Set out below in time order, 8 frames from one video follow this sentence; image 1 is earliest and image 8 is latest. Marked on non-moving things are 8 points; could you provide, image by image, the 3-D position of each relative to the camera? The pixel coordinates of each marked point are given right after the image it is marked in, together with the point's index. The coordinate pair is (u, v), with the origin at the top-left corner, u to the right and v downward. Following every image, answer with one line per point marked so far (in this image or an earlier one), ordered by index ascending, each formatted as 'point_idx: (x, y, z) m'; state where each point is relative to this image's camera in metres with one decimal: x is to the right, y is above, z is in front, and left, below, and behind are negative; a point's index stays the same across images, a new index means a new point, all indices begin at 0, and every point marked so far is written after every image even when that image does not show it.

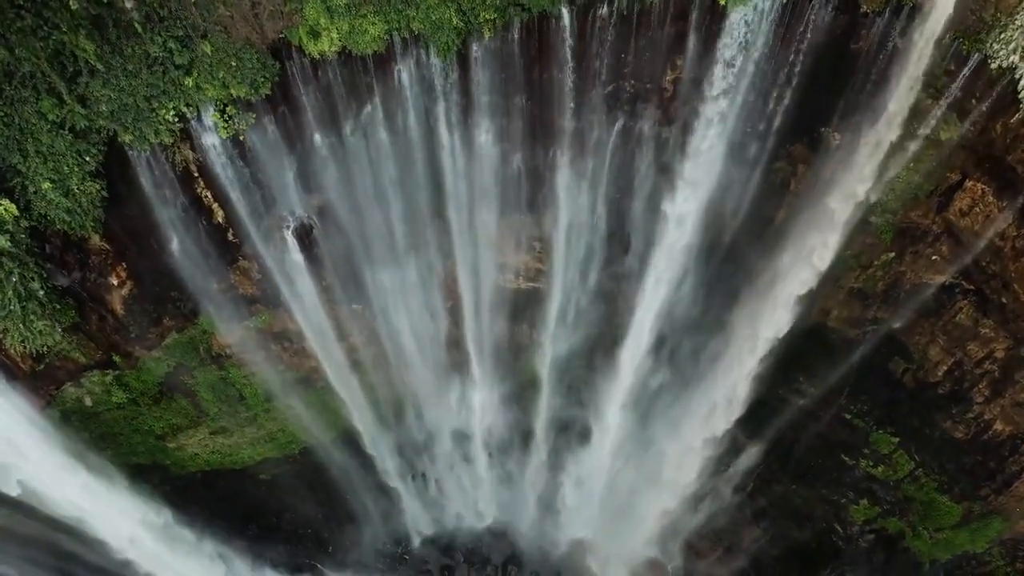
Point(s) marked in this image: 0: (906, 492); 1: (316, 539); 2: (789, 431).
0: (+6.1, -3.2, +11.0) m
1: (-3.5, -4.6, +12.9) m
2: (+4.5, -2.3, +11.5) m
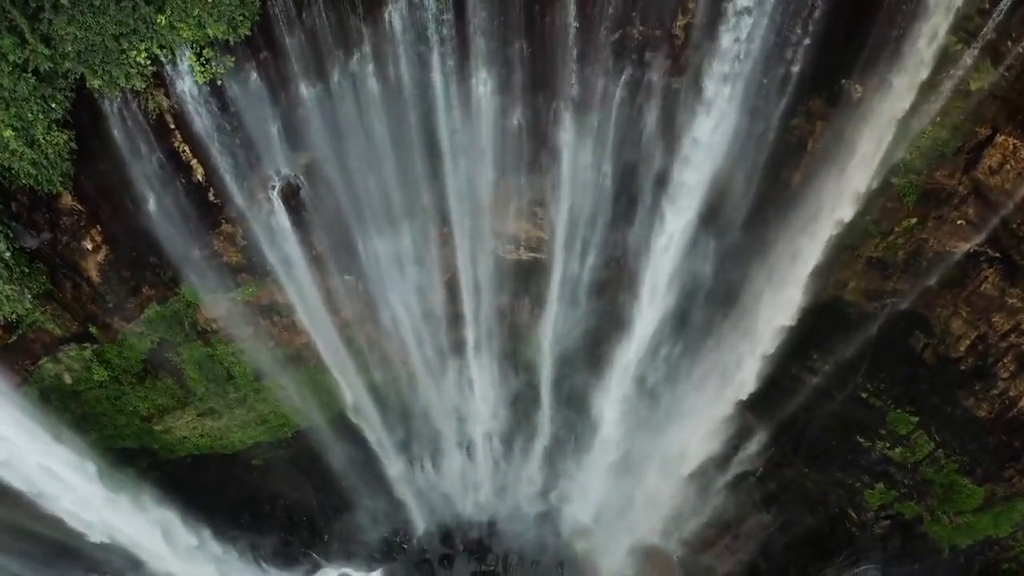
0: (+6.1, -2.8, +10.5) m
1: (-3.5, -4.2, +12.4) m
2: (+4.5, -1.9, +11.0) m
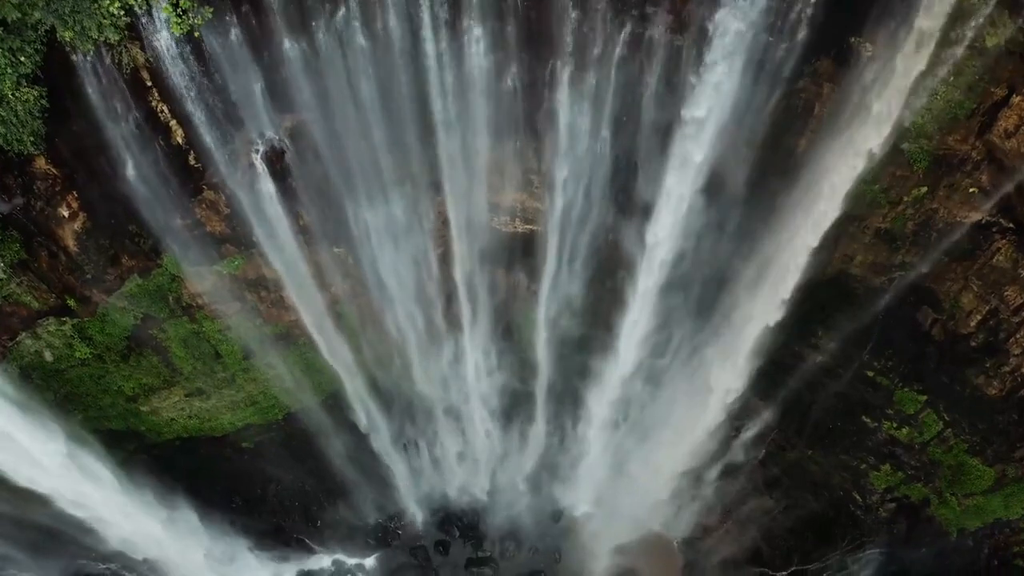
0: (+6.1, -2.4, +10.2) m
1: (-3.6, -3.9, +12.1) m
2: (+4.5, -1.6, +10.7) m
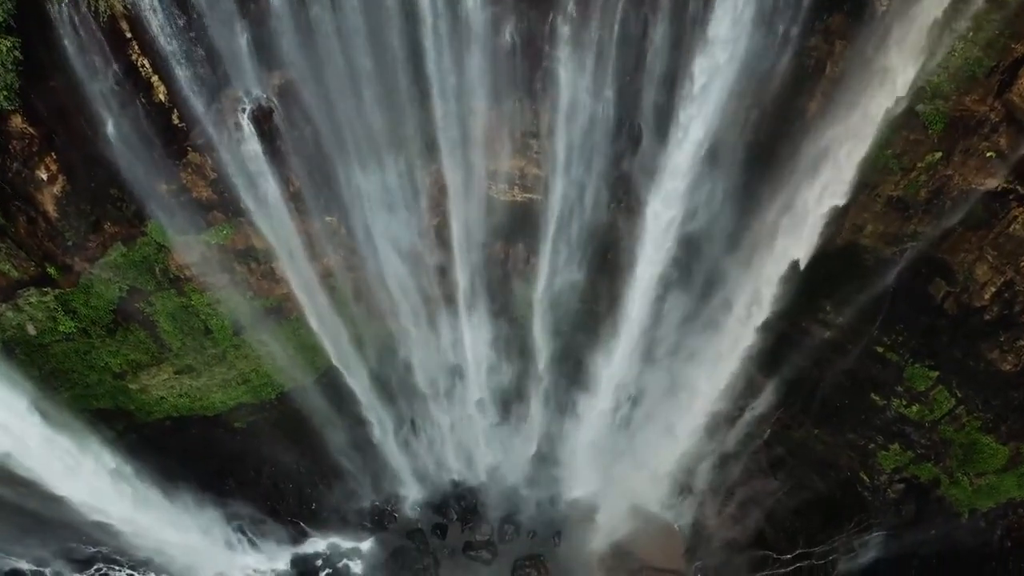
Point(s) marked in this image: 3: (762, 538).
0: (+6.1, -2.1, +9.9) m
1: (-3.6, -3.5, +11.8) m
2: (+4.5, -1.2, +10.4) m
3: (+4.1, -4.1, +11.7) m
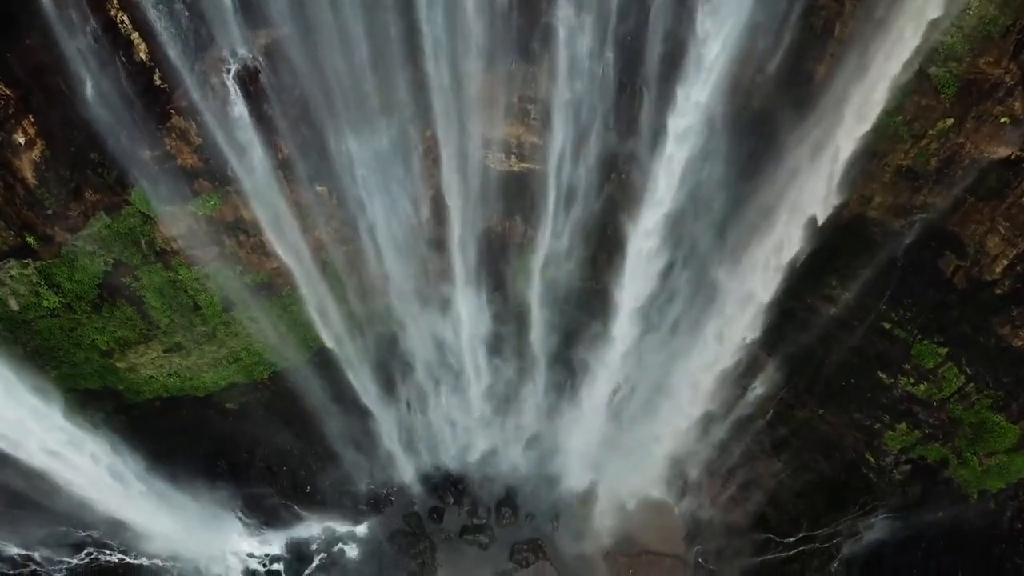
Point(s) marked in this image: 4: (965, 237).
0: (+6.0, -1.7, +9.6) m
1: (-3.6, -3.1, +11.6) m
2: (+4.4, -0.8, +10.1) m
3: (+4.1, -3.8, +11.5) m
4: (+5.5, +0.6, +8.5) m
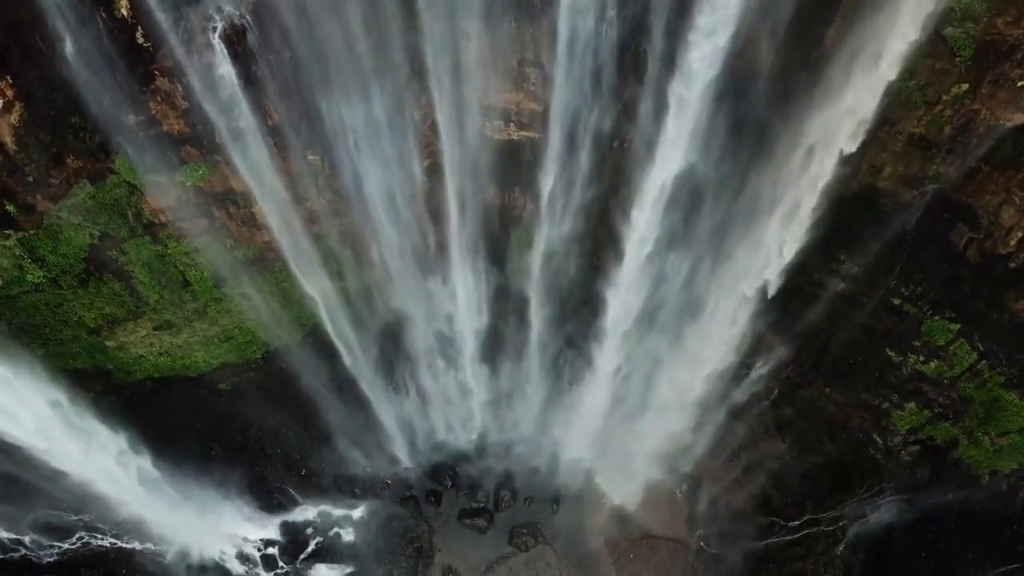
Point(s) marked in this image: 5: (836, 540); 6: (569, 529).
0: (+6.0, -1.4, +9.4) m
1: (-3.6, -2.8, +11.3) m
2: (+4.4, -0.5, +9.9) m
3: (+4.1, -3.4, +11.3) m
4: (+5.5, +0.9, +8.2) m
5: (+4.9, -3.8, +10.6) m
6: (+0.9, -4.0, +11.6) m
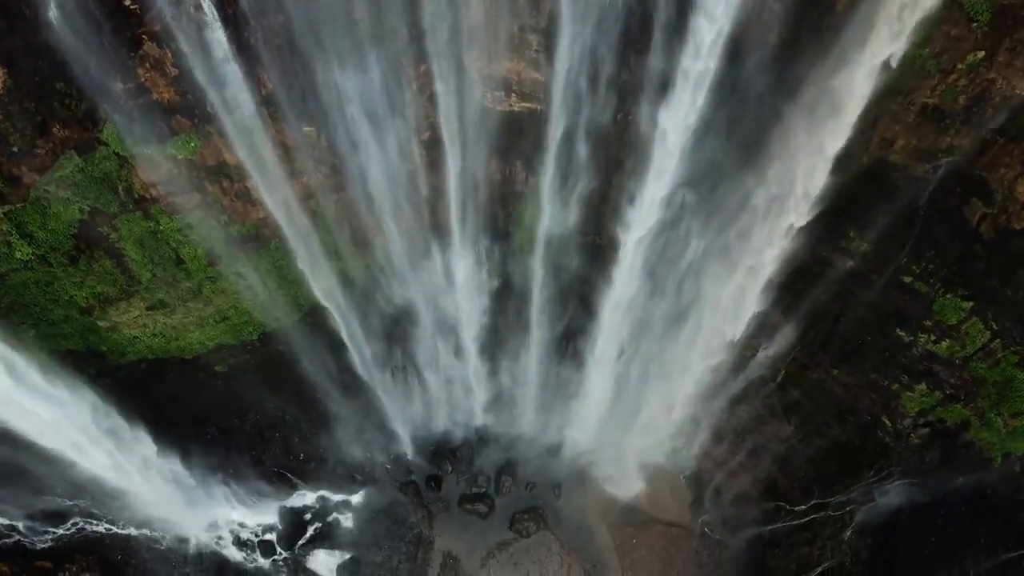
0: (+6.0, -1.1, +9.1) m
1: (-3.6, -2.5, +11.1) m
2: (+4.4, -0.2, +9.6) m
3: (+4.1, -3.1, +11.1) m
4: (+5.5, +1.2, +8.0) m
5: (+4.9, -3.5, +10.5) m
6: (+1.0, -3.7, +11.4) m
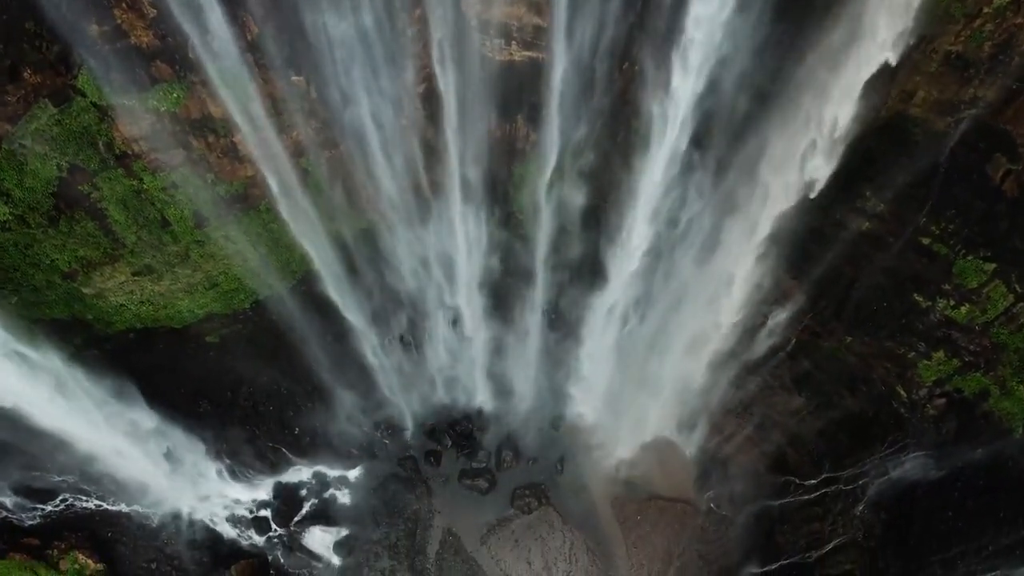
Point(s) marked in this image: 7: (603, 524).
0: (+6.0, -0.6, +8.8) m
1: (-3.6, -2.0, +10.8) m
2: (+4.5, +0.3, +9.3) m
3: (+4.1, -2.6, +10.7) m
4: (+5.5, +1.7, +7.6) m
5: (+4.9, -3.0, +10.1) m
6: (+1.0, -3.2, +11.1) m
7: (+1.4, -3.7, +11.0) m
